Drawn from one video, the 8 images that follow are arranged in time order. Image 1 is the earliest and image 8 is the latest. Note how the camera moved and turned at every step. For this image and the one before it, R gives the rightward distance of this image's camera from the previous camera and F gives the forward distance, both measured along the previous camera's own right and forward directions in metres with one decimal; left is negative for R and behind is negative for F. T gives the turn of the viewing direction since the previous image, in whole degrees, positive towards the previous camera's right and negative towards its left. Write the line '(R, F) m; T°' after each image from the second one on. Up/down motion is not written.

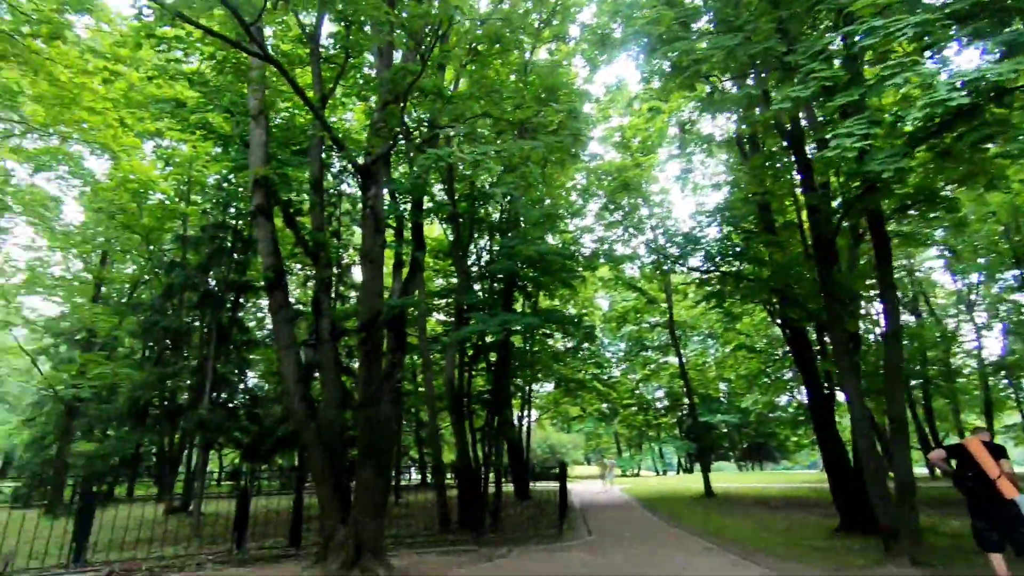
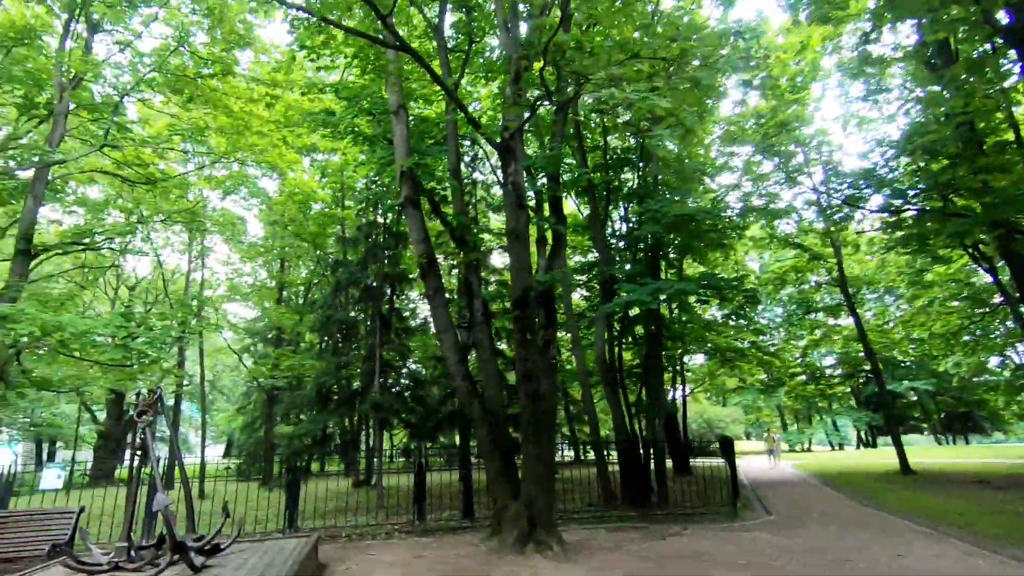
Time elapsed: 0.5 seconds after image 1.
(-0.2, +0.2) m; -14°
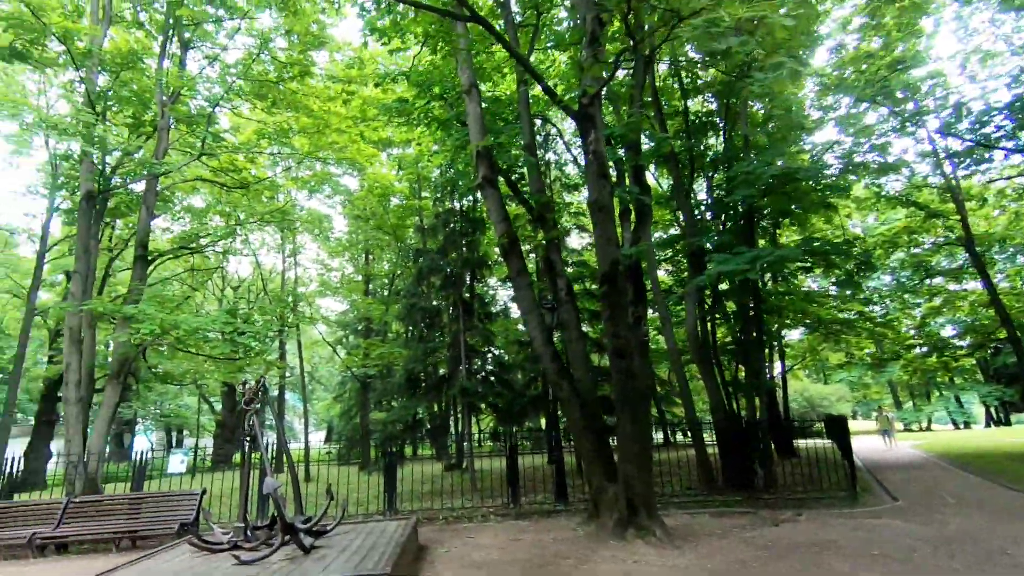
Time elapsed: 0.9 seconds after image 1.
(-0.1, +0.2) m; -8°
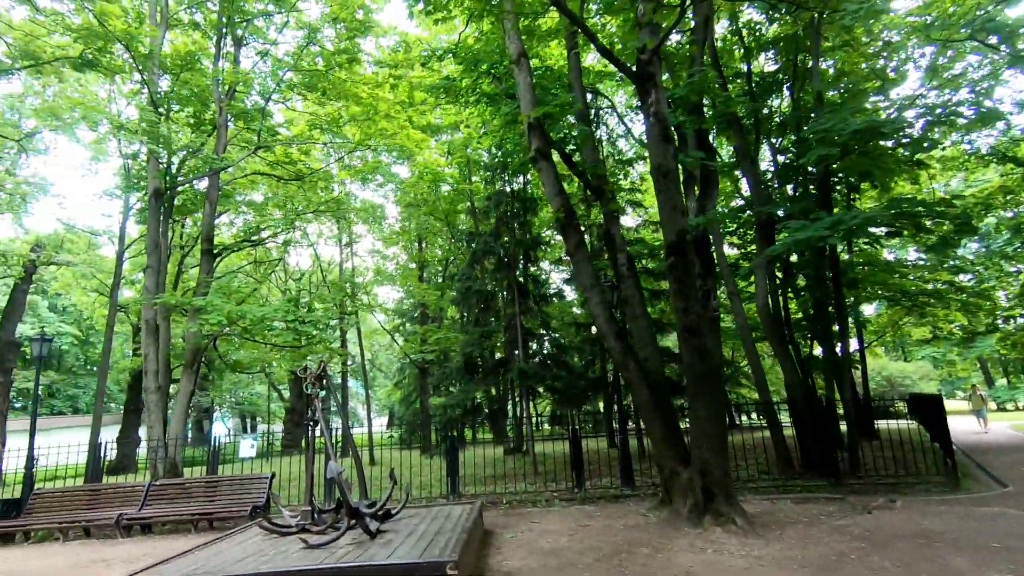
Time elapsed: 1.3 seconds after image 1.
(-0.1, +0.3) m; -6°
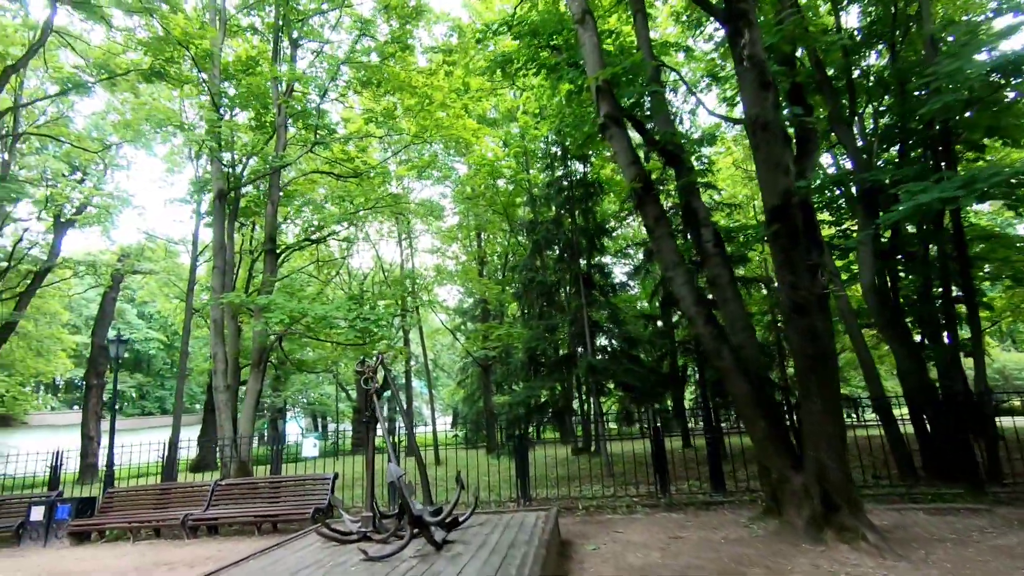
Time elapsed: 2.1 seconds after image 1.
(-0.1, +0.6) m; -6°
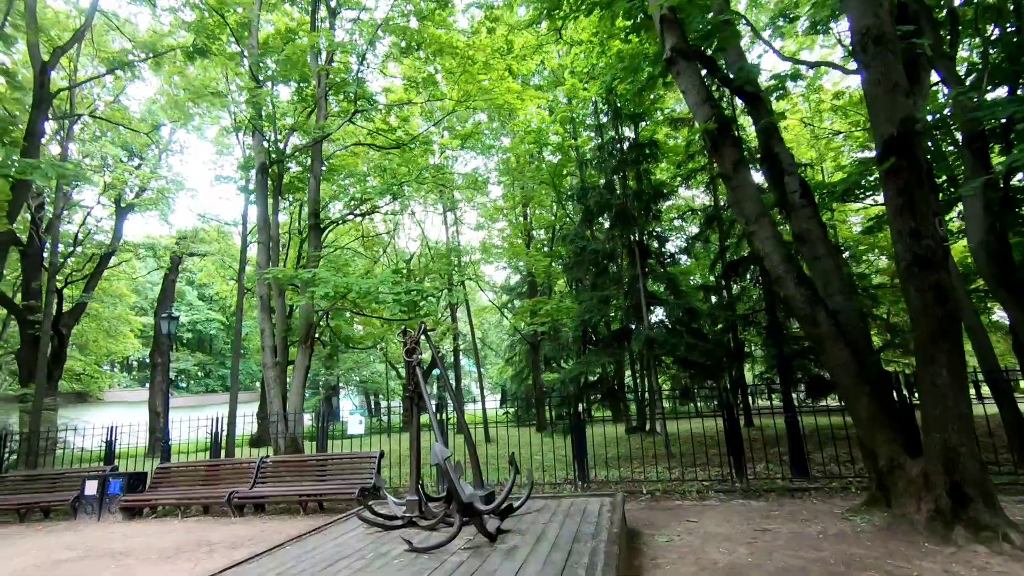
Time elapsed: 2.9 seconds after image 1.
(-0.1, +0.6) m; -5°
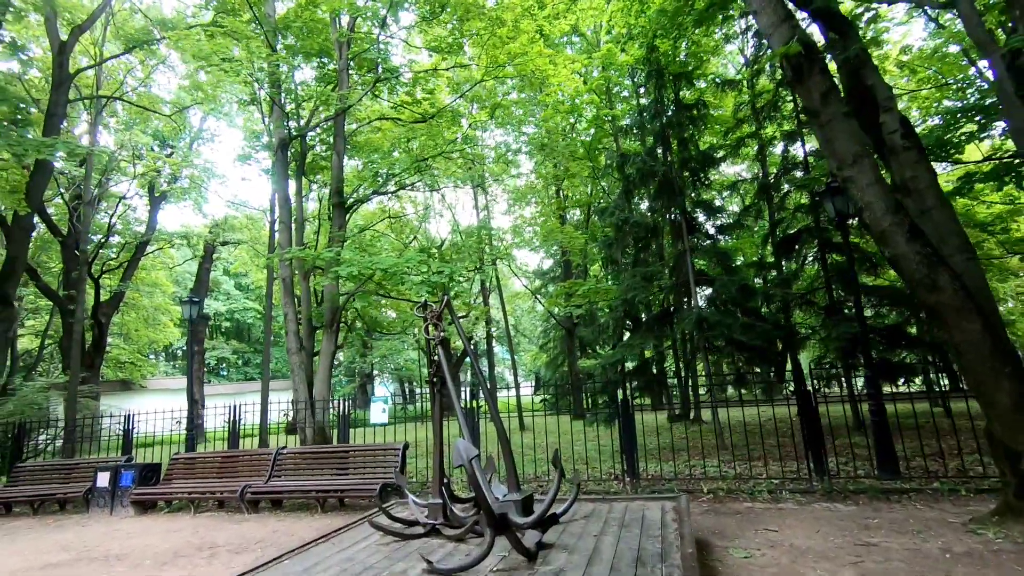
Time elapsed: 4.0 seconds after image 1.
(0.0, +0.8) m; -3°
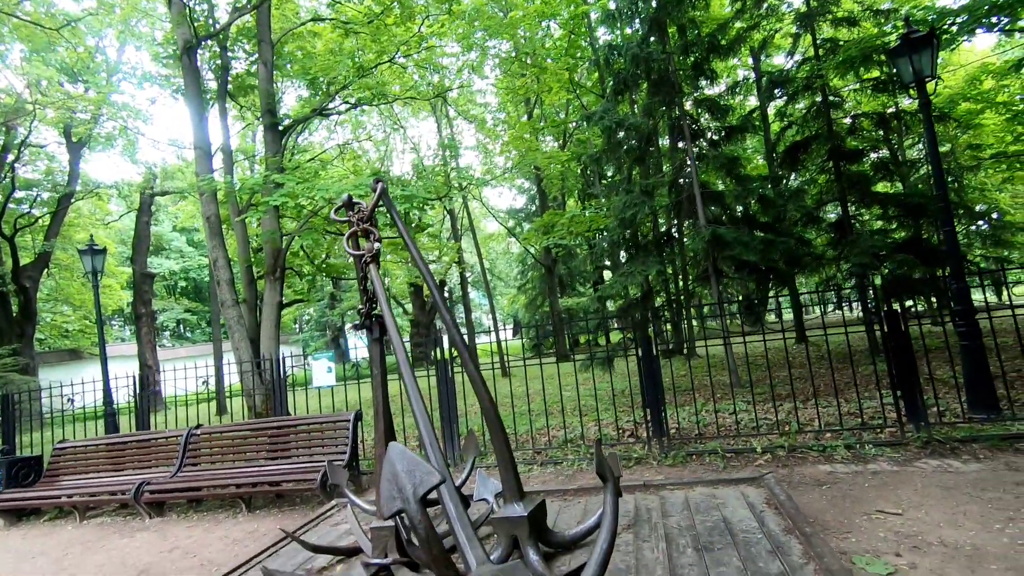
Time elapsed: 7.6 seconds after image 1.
(0.0, +1.6) m; +3°
